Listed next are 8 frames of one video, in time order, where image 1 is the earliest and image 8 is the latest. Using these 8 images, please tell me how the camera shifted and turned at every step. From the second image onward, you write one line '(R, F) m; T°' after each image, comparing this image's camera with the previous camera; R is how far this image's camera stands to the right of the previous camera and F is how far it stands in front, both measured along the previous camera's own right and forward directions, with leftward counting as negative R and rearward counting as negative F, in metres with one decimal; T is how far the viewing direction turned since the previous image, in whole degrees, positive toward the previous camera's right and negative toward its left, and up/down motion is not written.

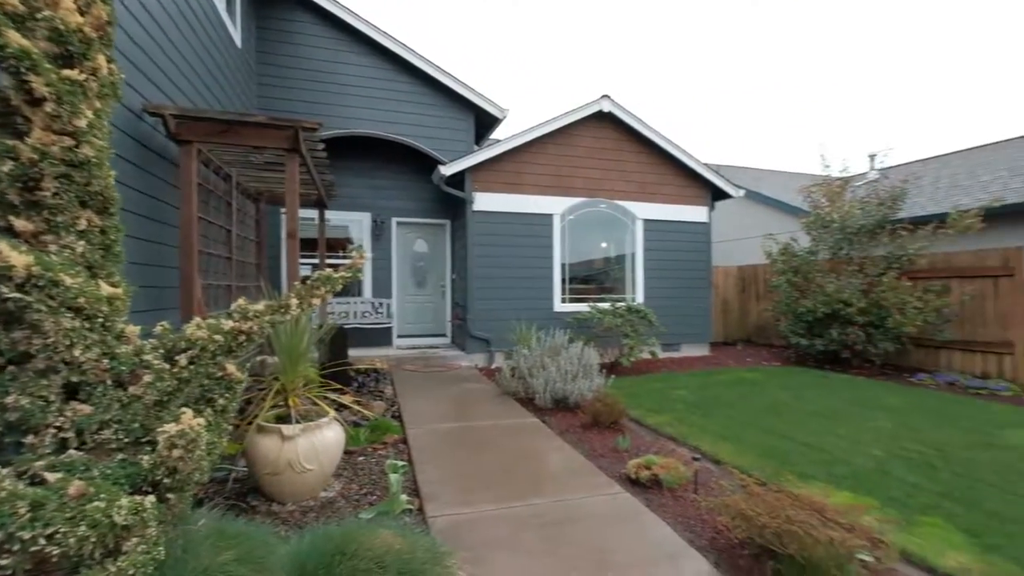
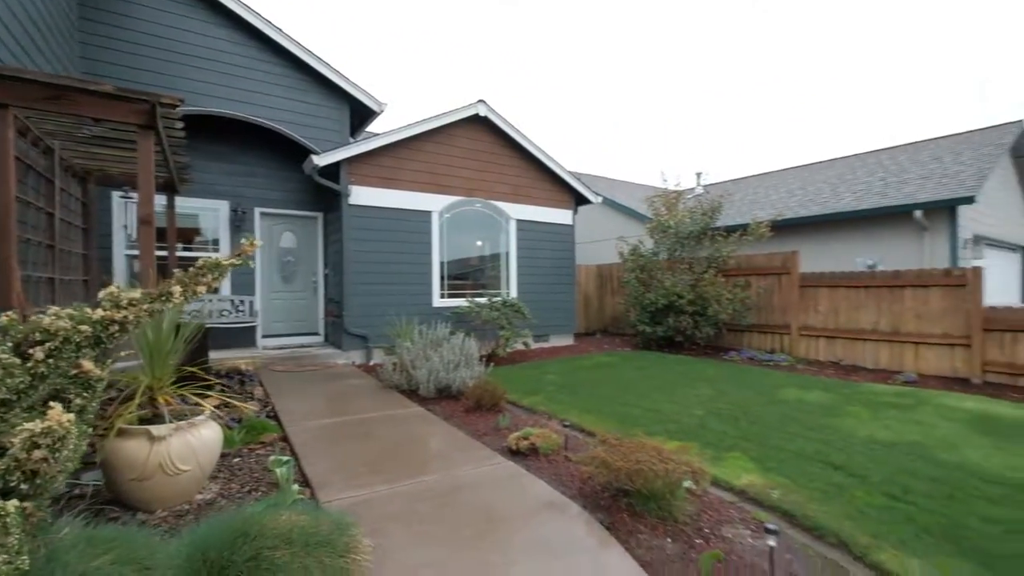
(-0.2, -0.3) m; +16°
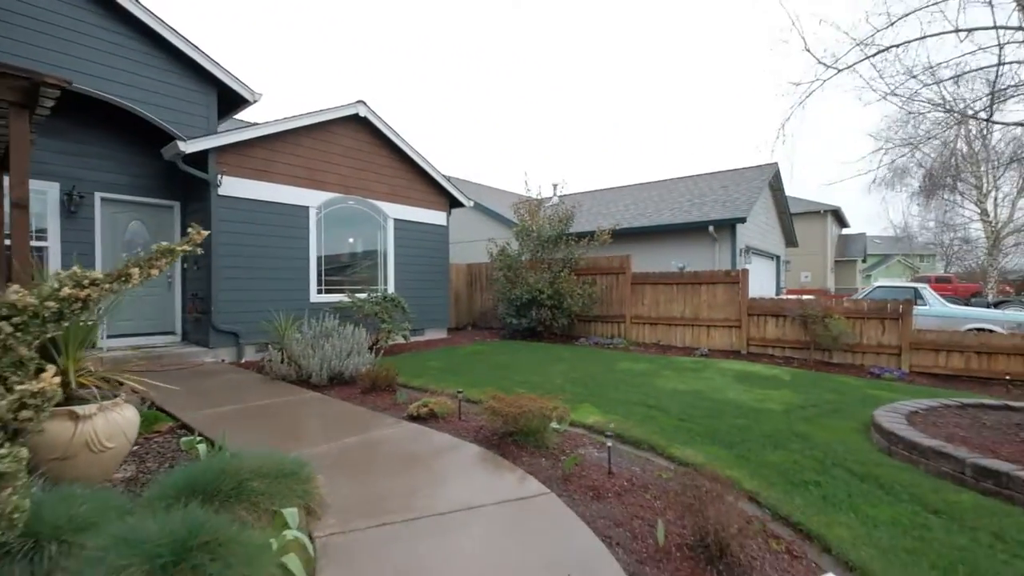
(-0.4, -0.8) m; +17°
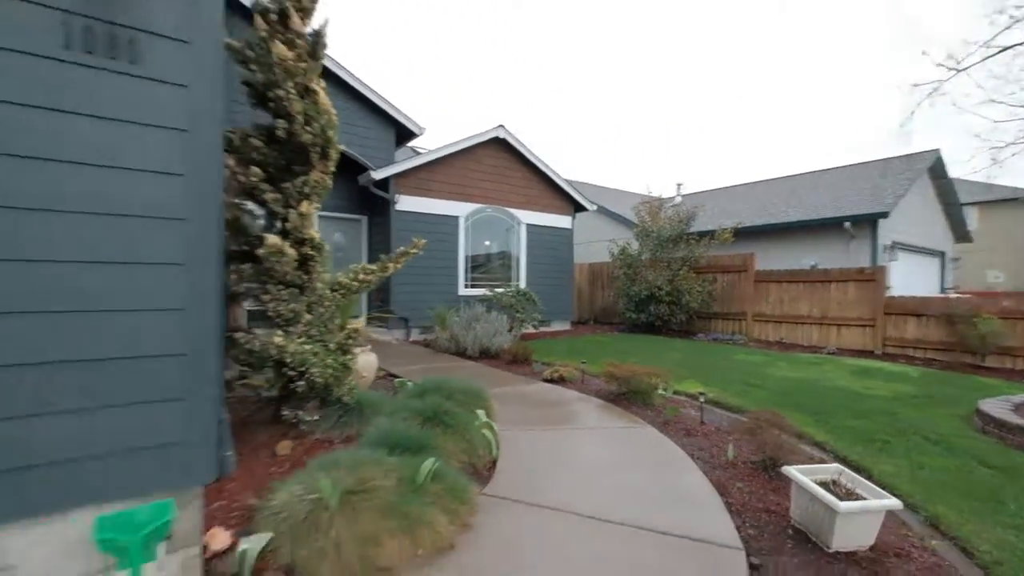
(+0.1, -1.4) m; -15°
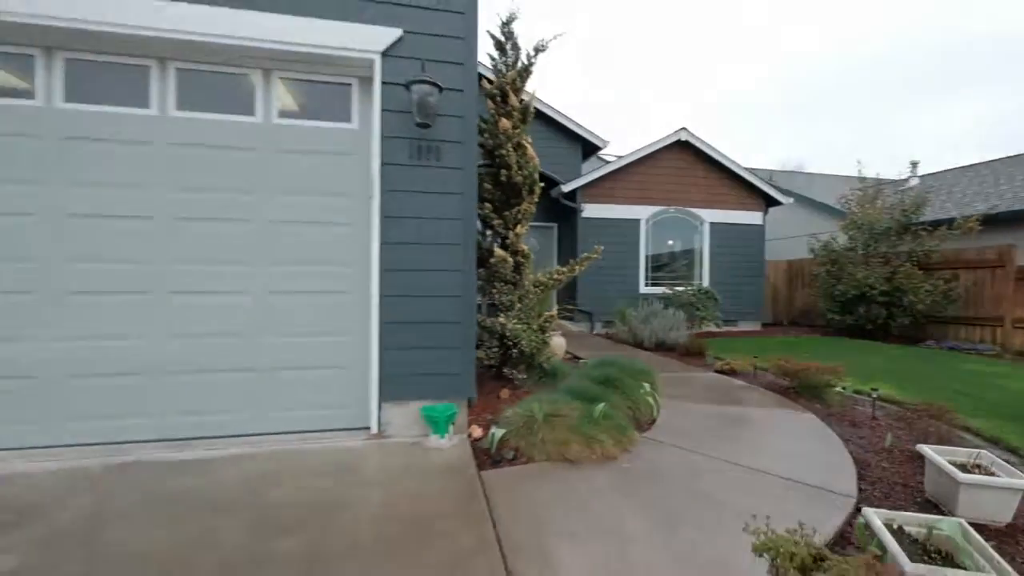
(+0.3, -1.2) m; -23°
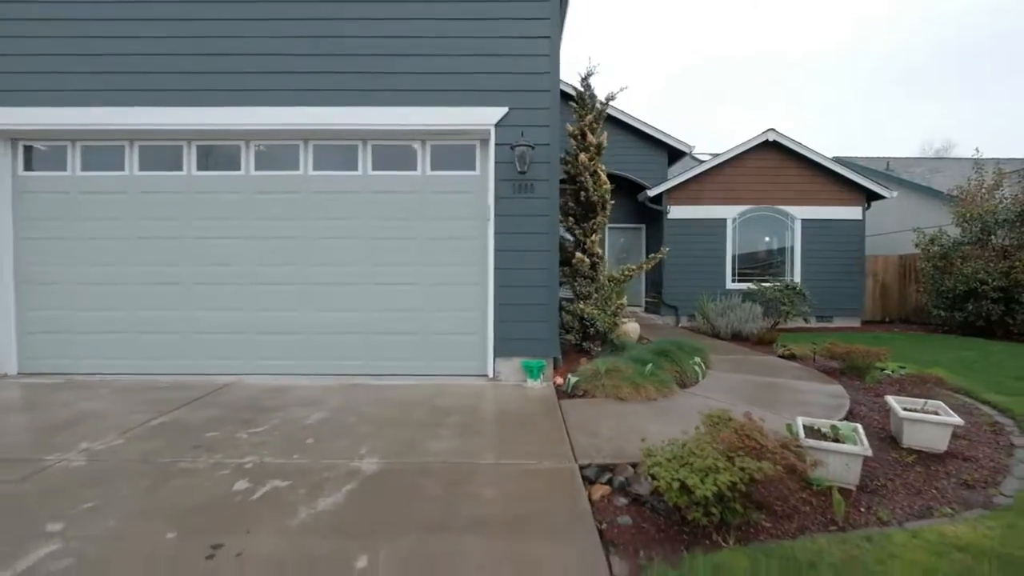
(+0.3, -1.7) m; -12°
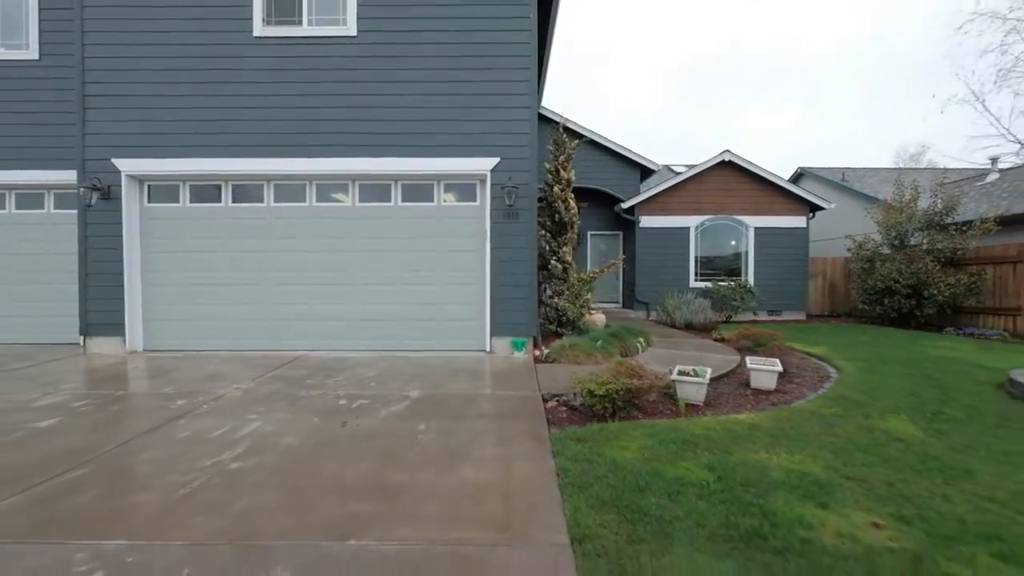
(+0.1, -2.2) m; 0°
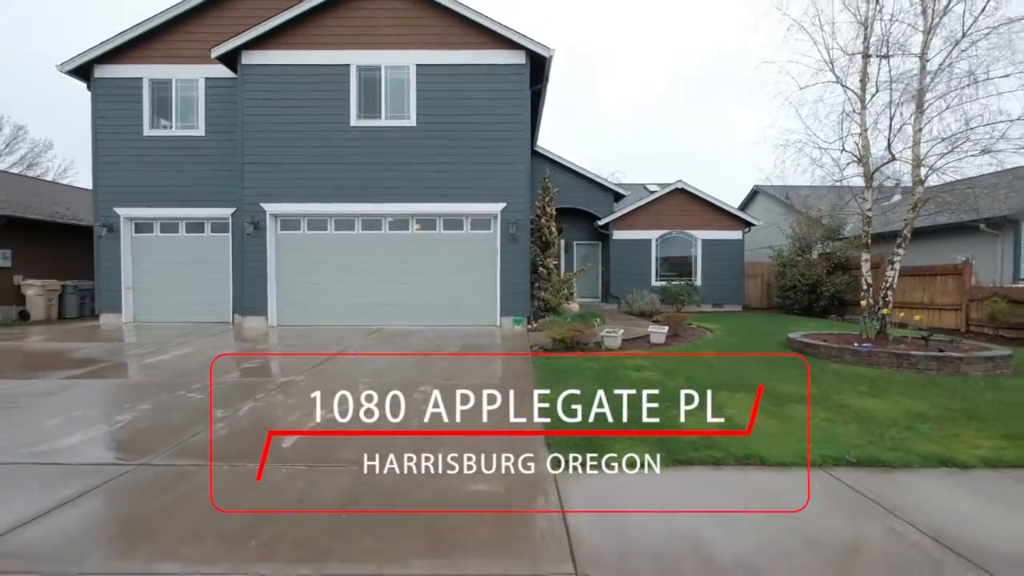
(0.0, -4.5) m; 0°
